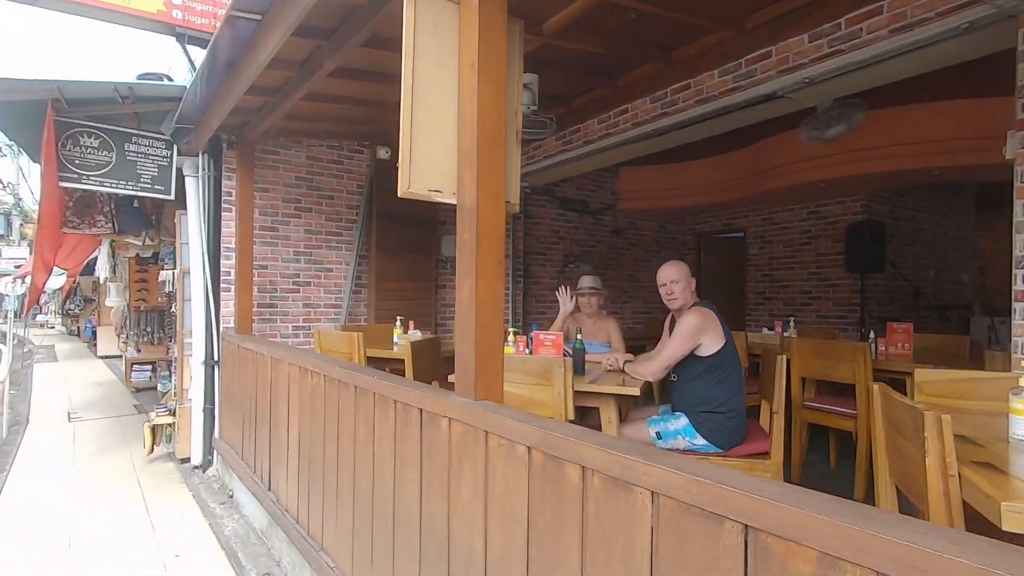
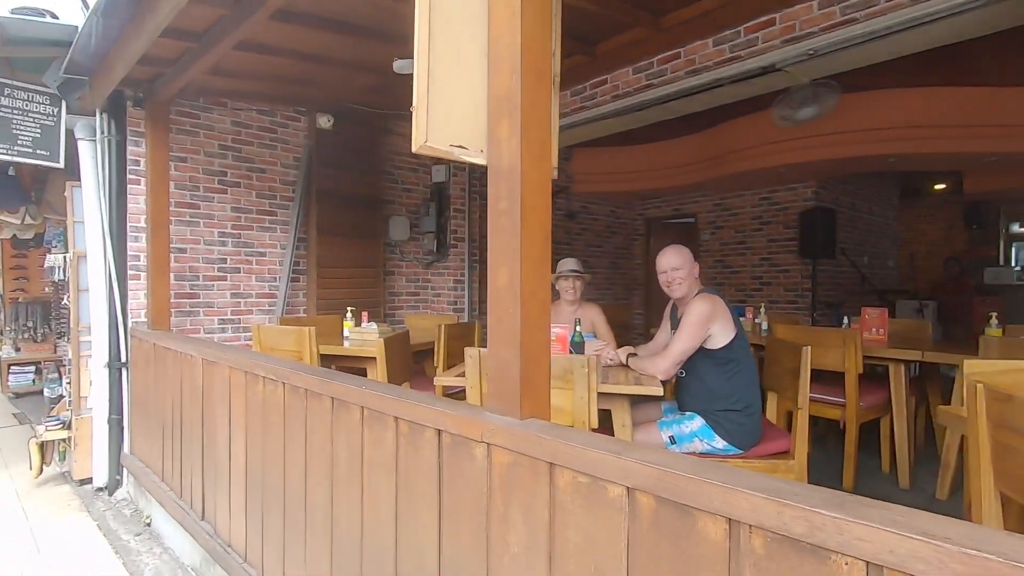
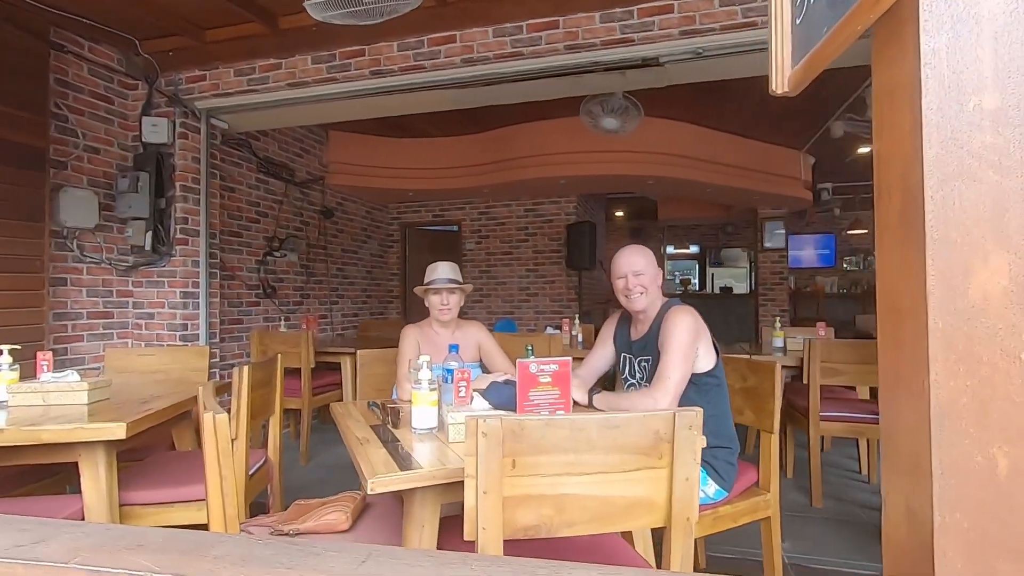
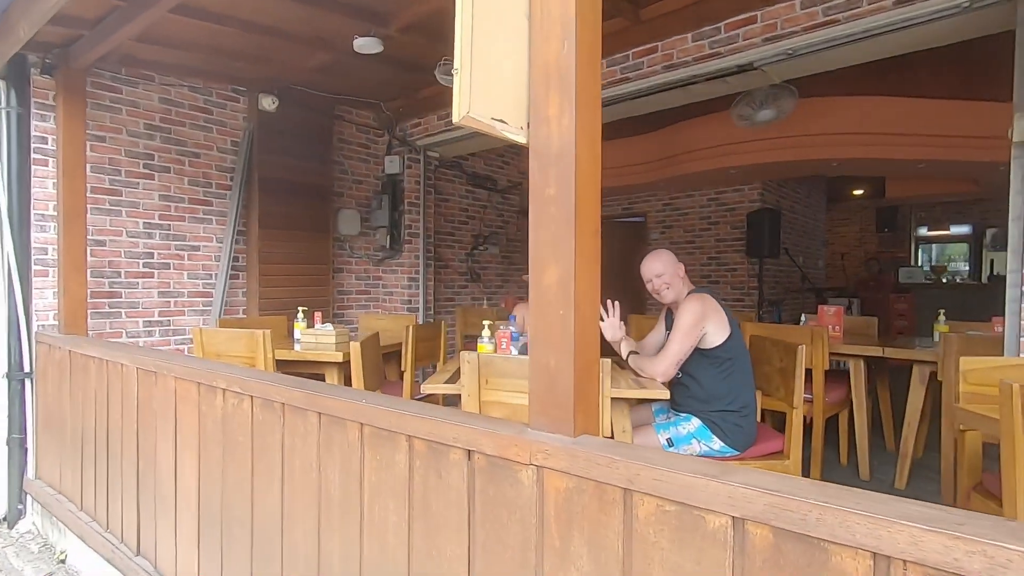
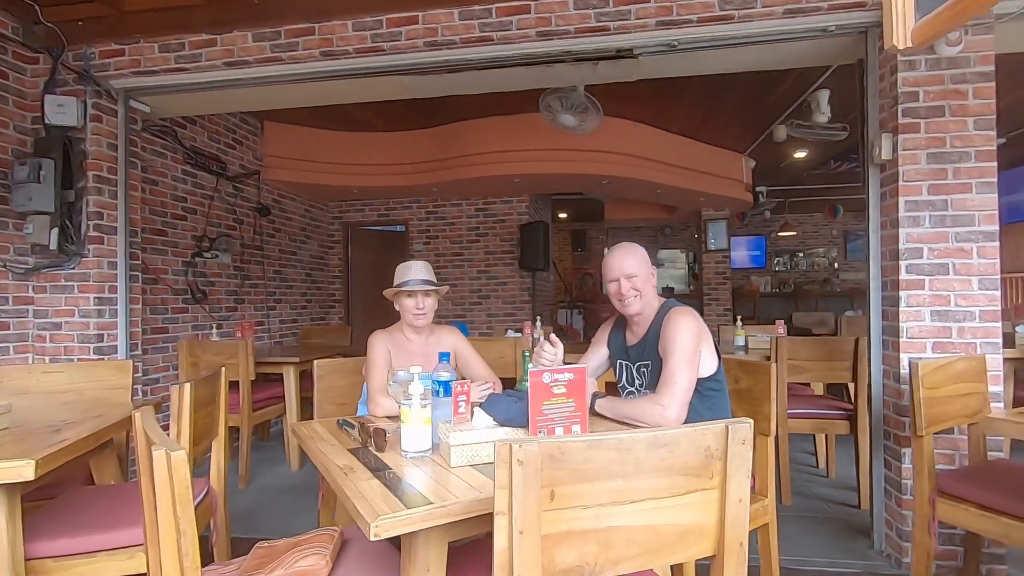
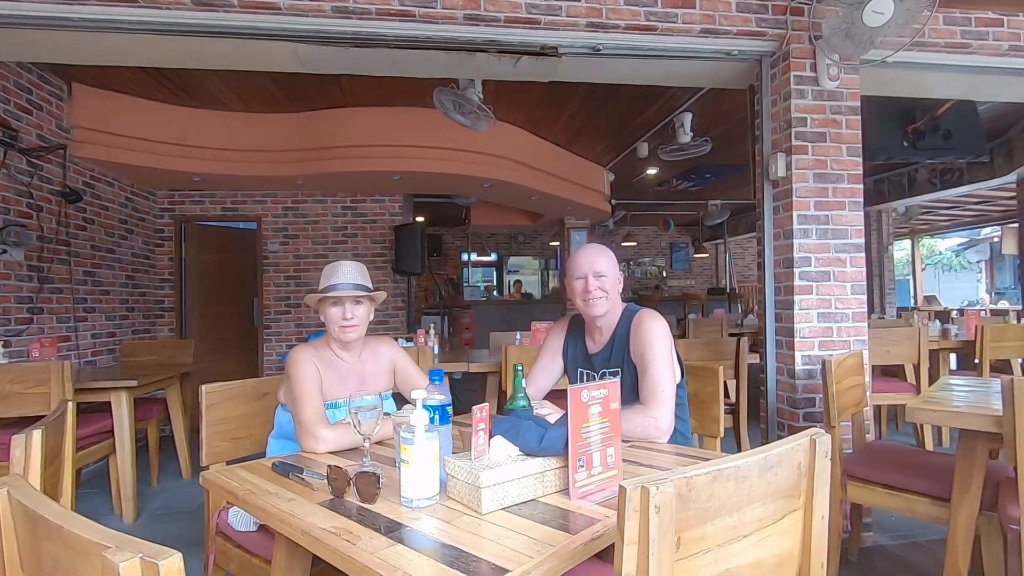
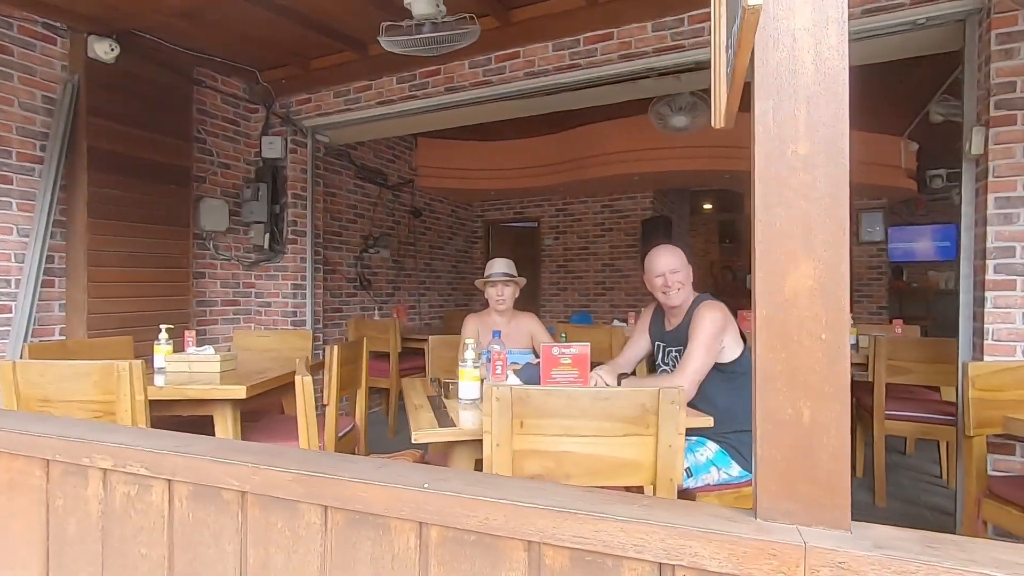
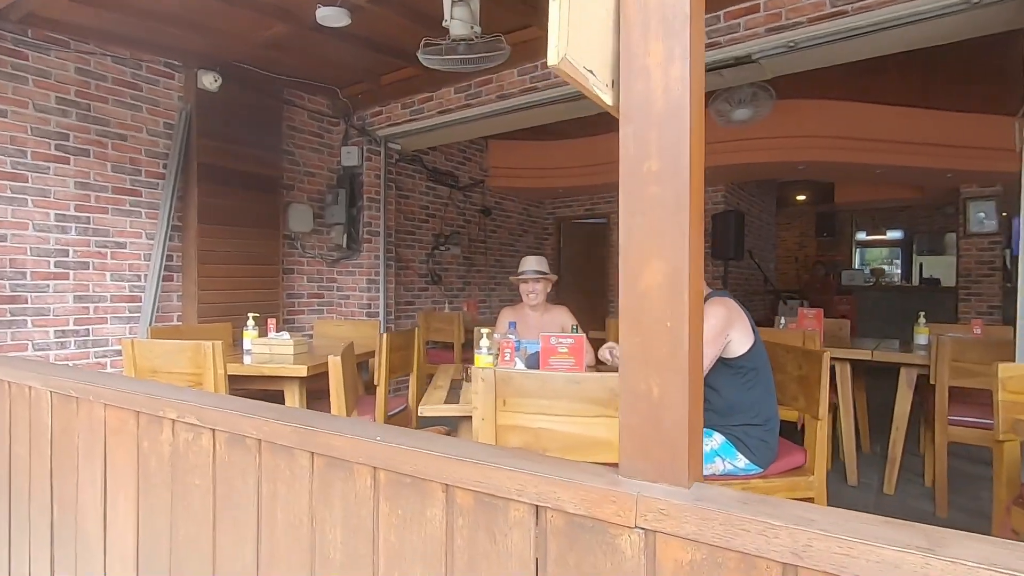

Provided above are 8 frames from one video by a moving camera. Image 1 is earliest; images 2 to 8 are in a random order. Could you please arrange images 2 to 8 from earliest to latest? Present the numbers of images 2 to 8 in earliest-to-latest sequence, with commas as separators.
2, 4, 8, 7, 3, 5, 6
